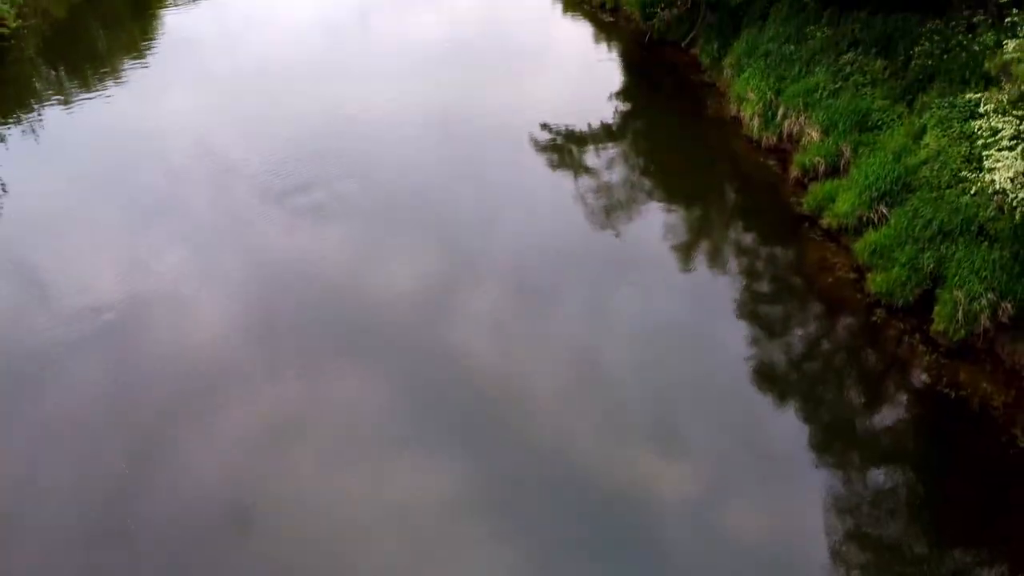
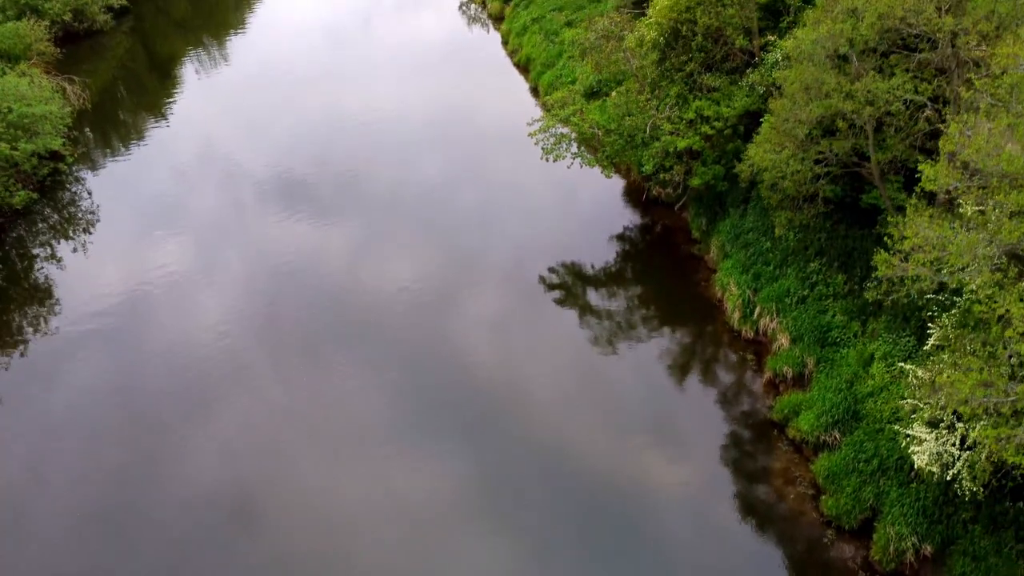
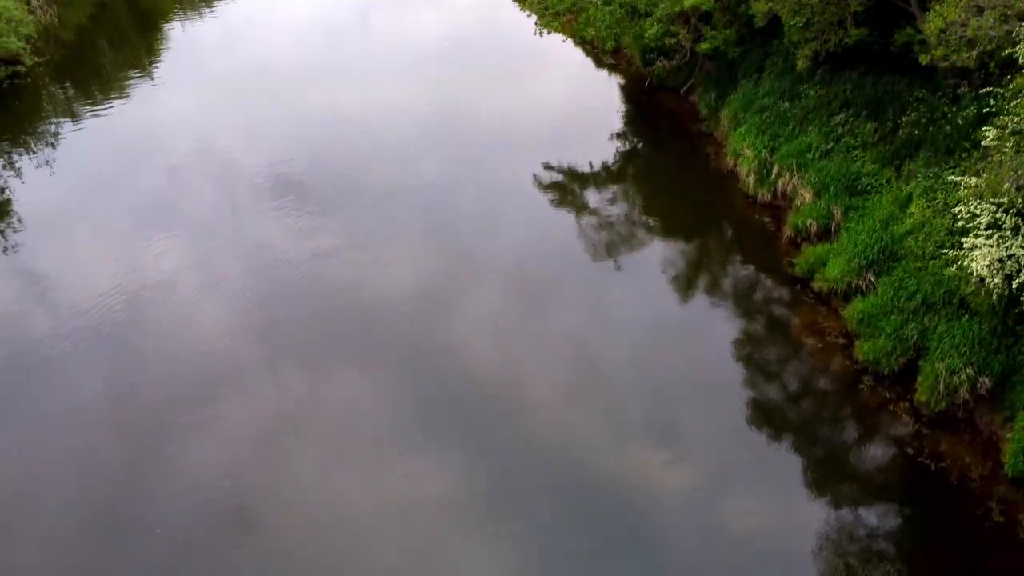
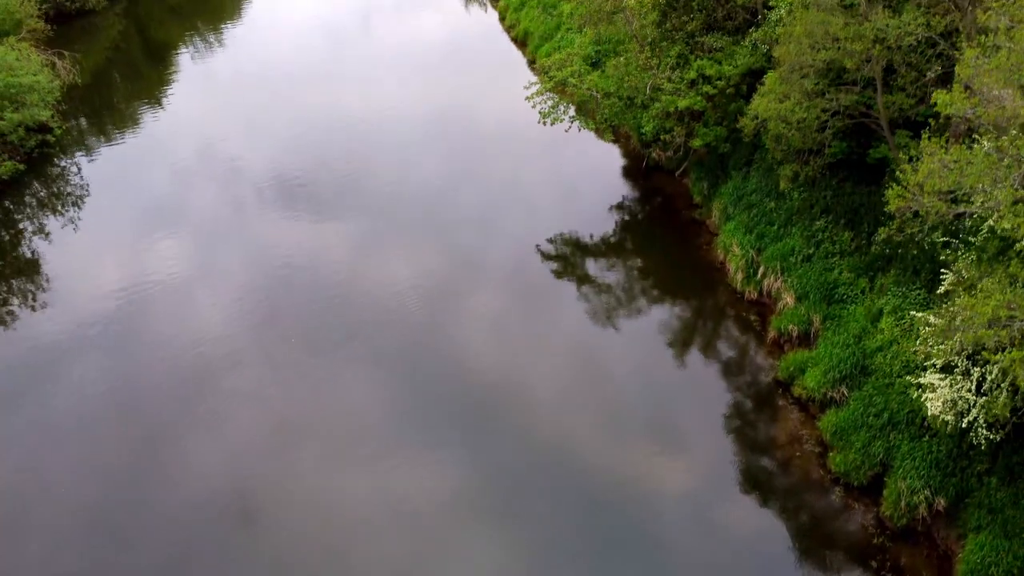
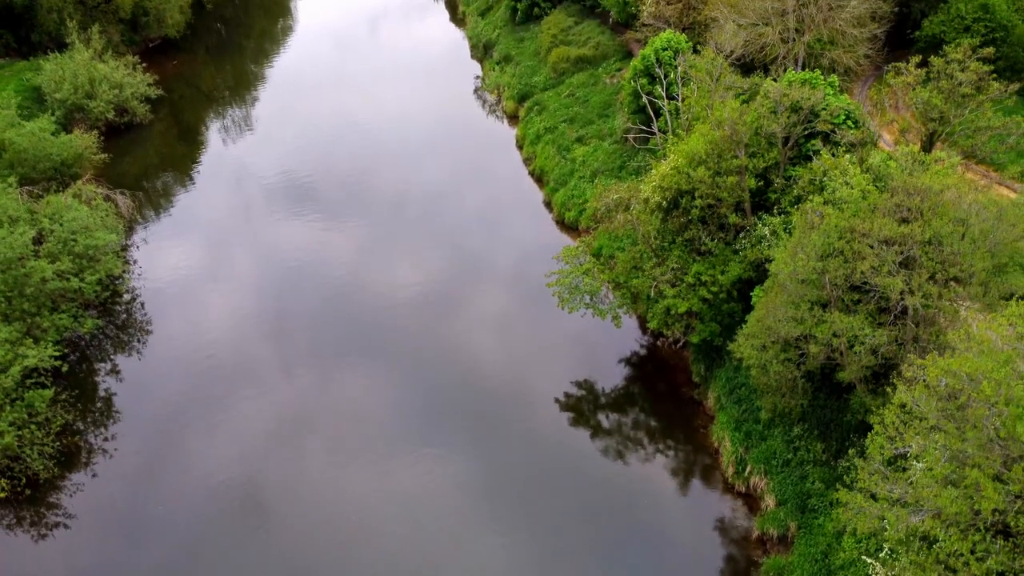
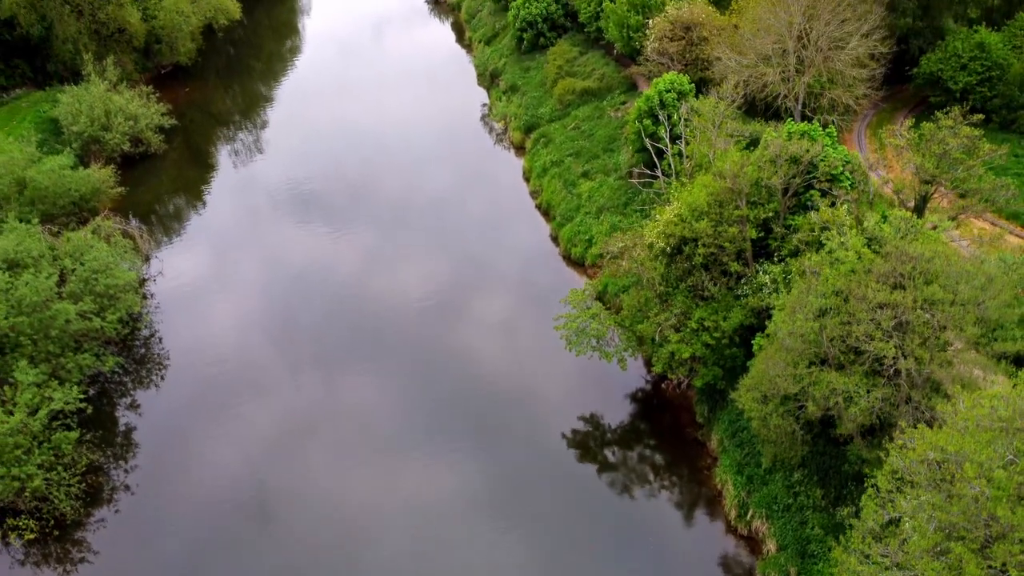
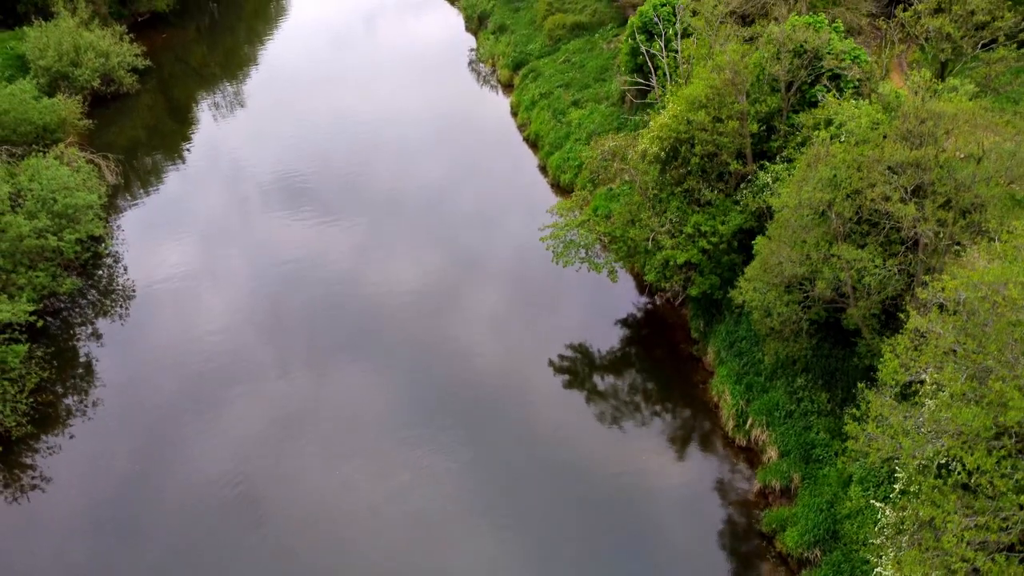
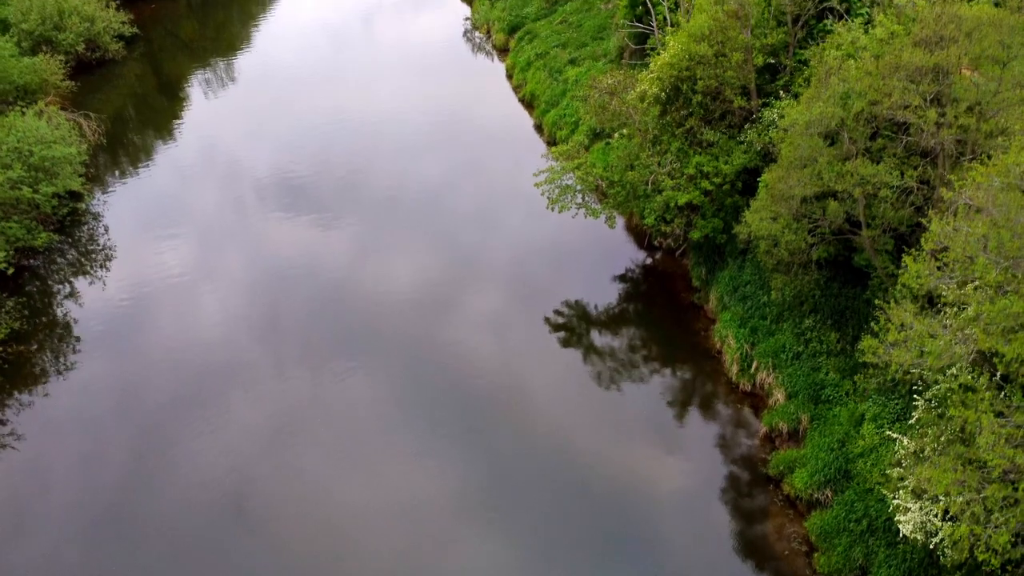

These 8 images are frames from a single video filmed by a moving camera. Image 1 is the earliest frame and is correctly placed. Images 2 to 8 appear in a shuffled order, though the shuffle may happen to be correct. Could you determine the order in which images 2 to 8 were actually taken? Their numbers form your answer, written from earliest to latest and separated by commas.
3, 4, 2, 8, 7, 5, 6
